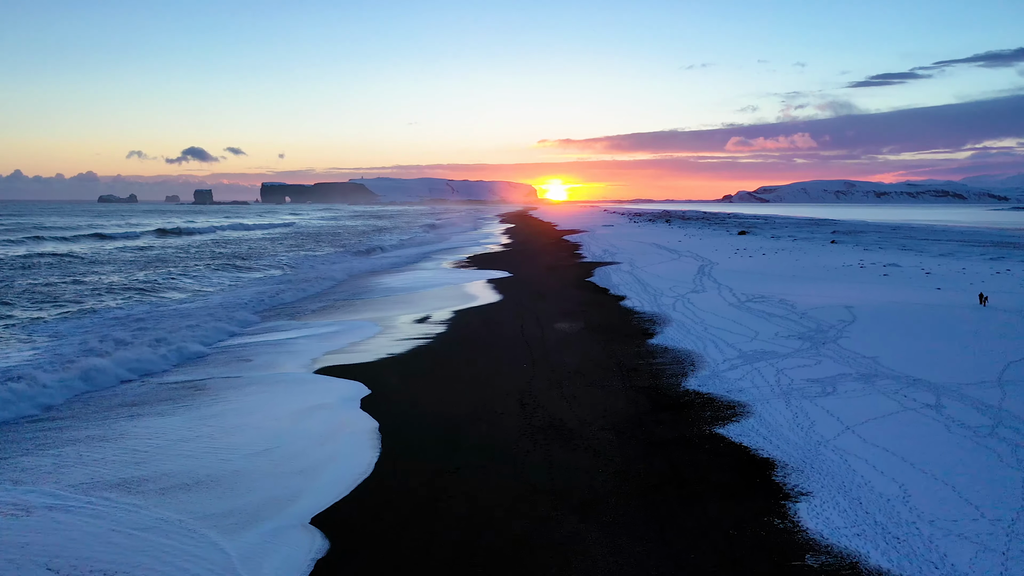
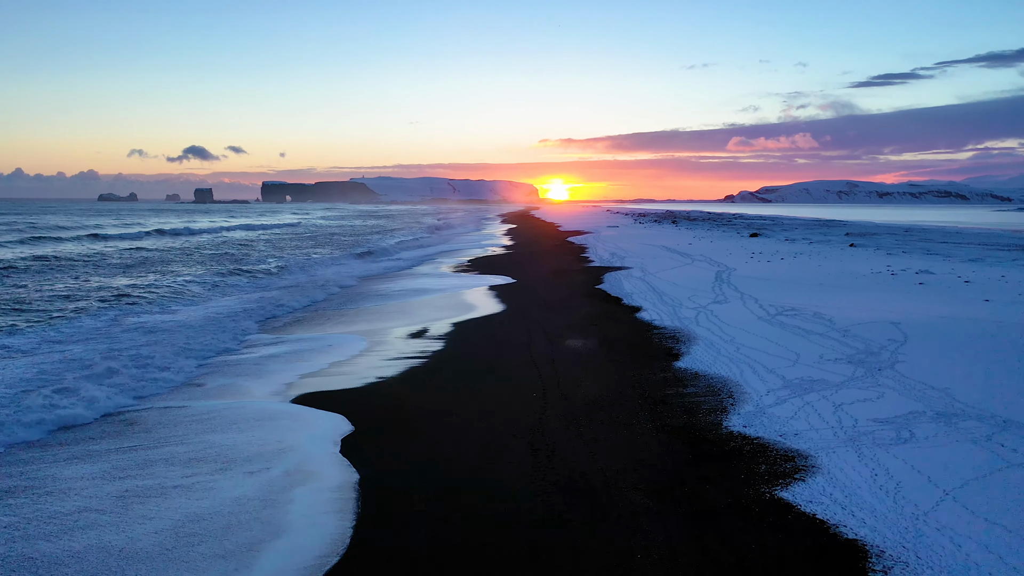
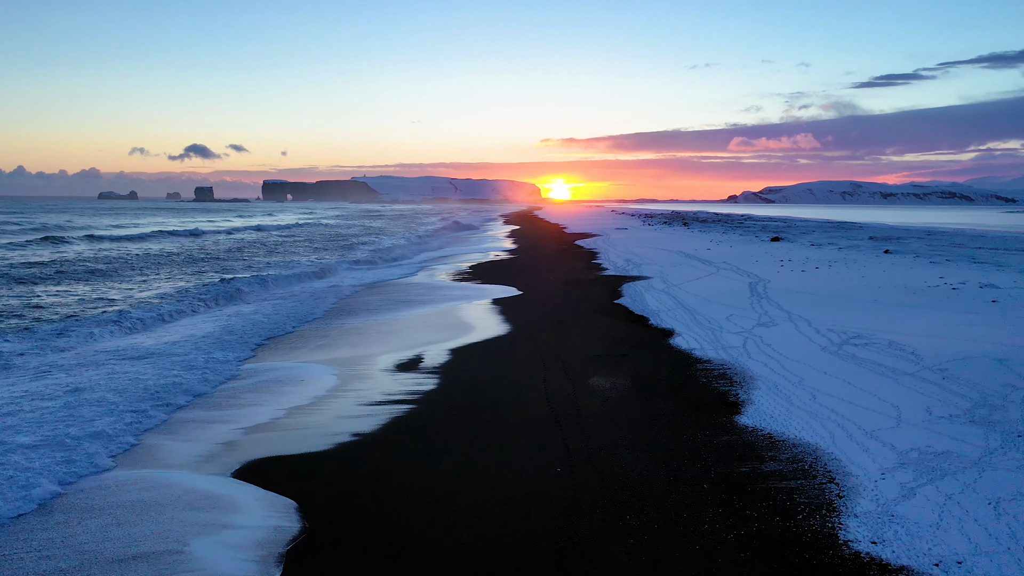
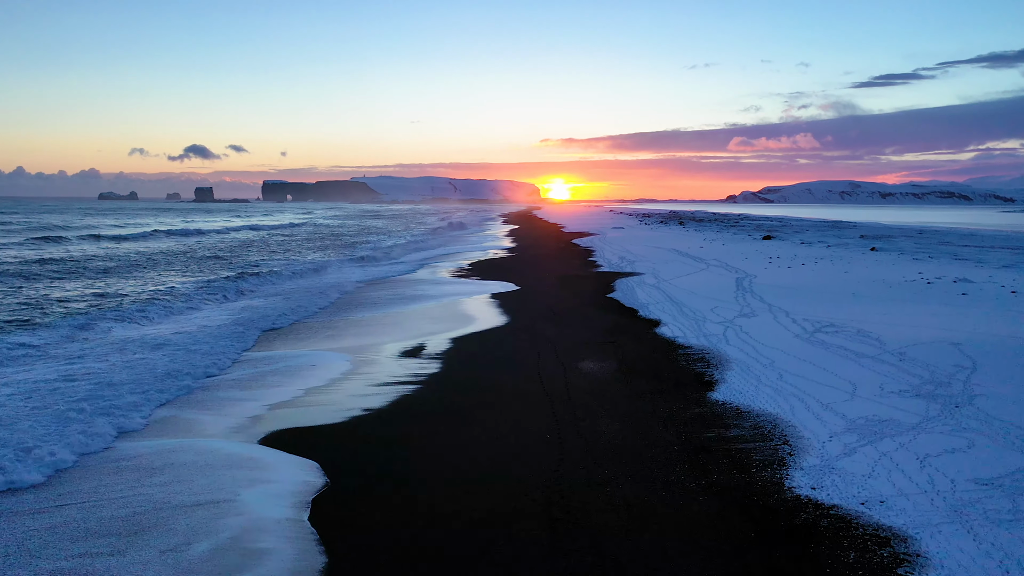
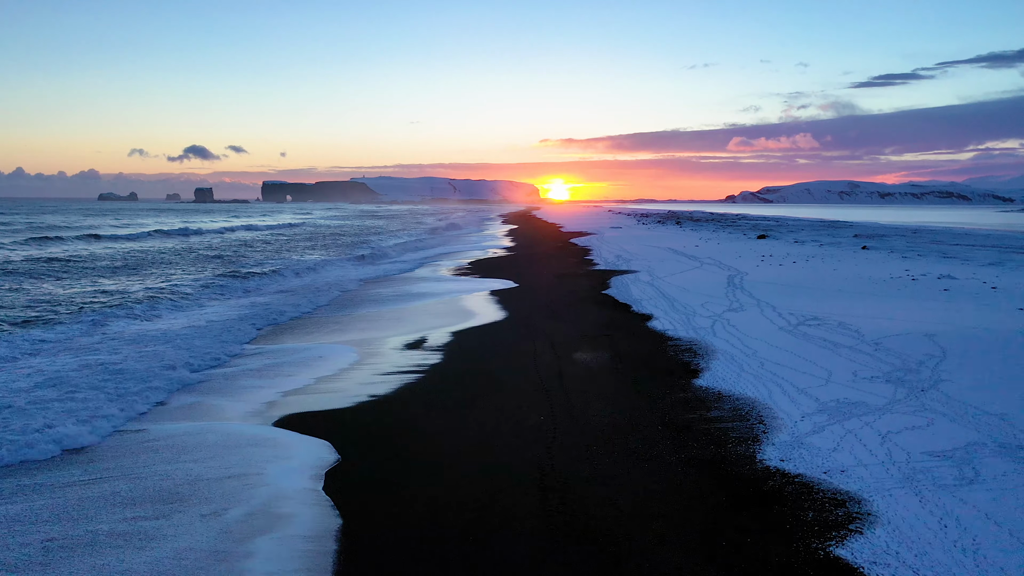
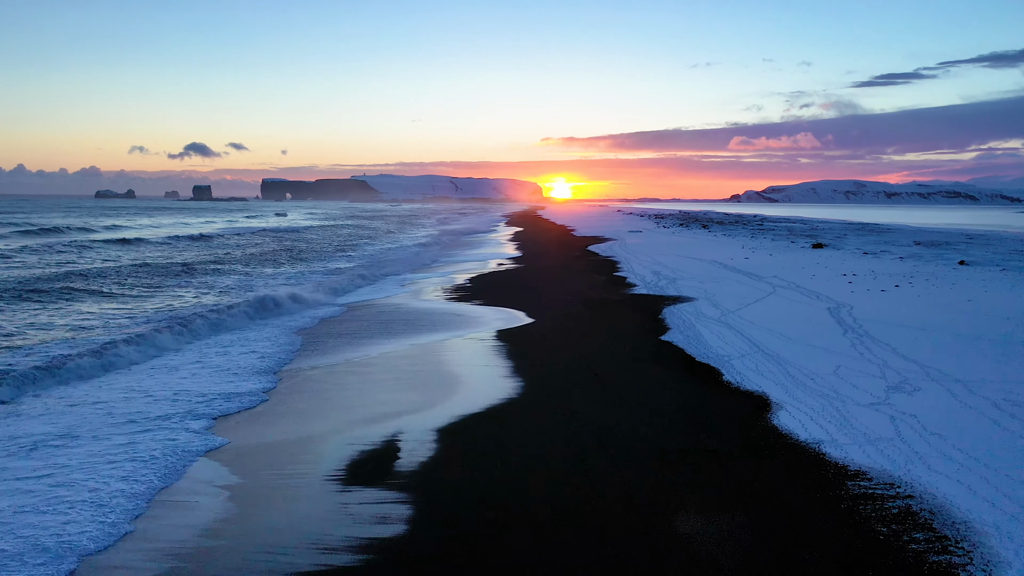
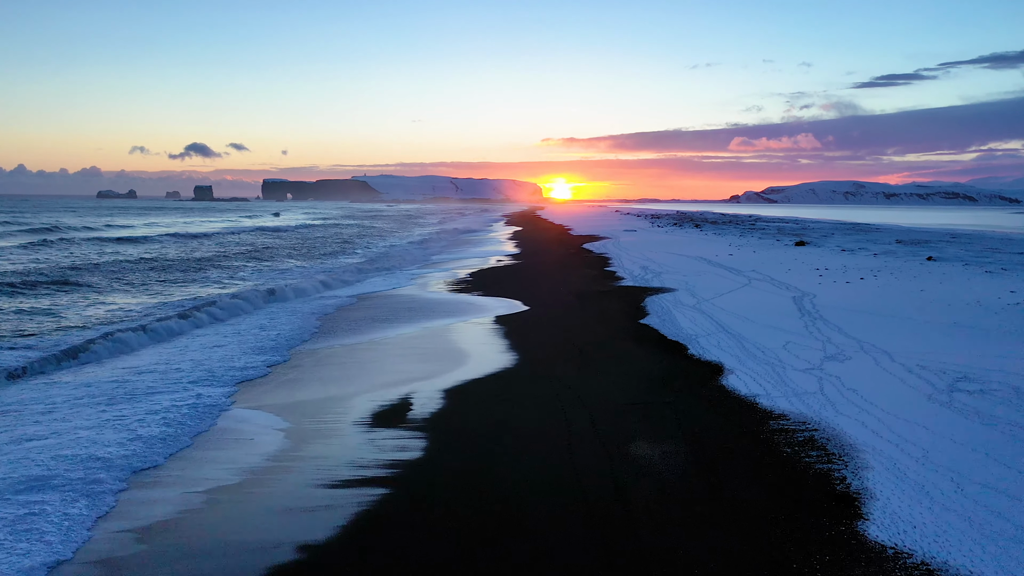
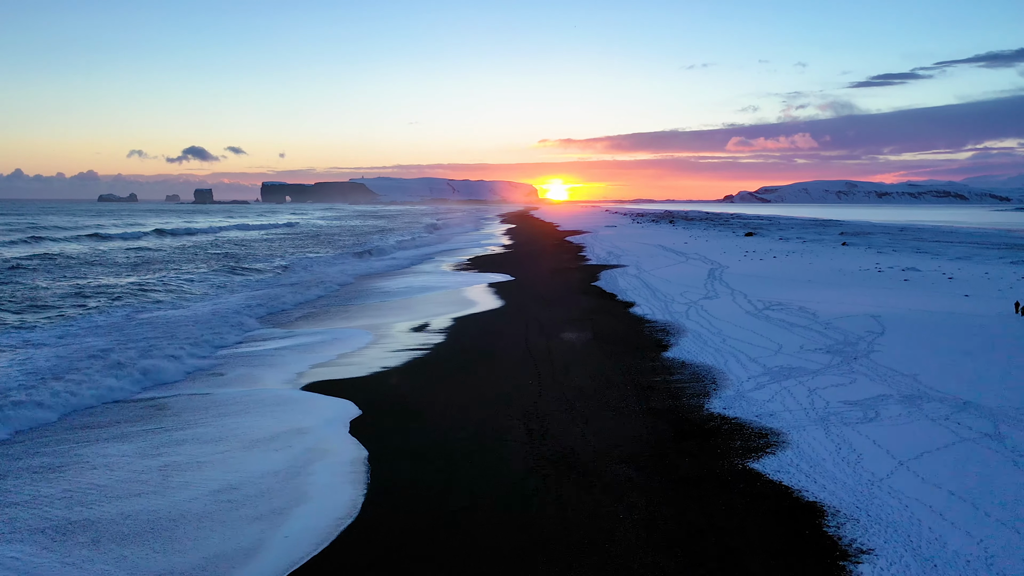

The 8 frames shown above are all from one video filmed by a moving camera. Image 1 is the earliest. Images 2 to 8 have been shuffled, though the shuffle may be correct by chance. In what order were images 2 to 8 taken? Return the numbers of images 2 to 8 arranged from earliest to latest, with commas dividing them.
8, 2, 5, 4, 3, 7, 6
